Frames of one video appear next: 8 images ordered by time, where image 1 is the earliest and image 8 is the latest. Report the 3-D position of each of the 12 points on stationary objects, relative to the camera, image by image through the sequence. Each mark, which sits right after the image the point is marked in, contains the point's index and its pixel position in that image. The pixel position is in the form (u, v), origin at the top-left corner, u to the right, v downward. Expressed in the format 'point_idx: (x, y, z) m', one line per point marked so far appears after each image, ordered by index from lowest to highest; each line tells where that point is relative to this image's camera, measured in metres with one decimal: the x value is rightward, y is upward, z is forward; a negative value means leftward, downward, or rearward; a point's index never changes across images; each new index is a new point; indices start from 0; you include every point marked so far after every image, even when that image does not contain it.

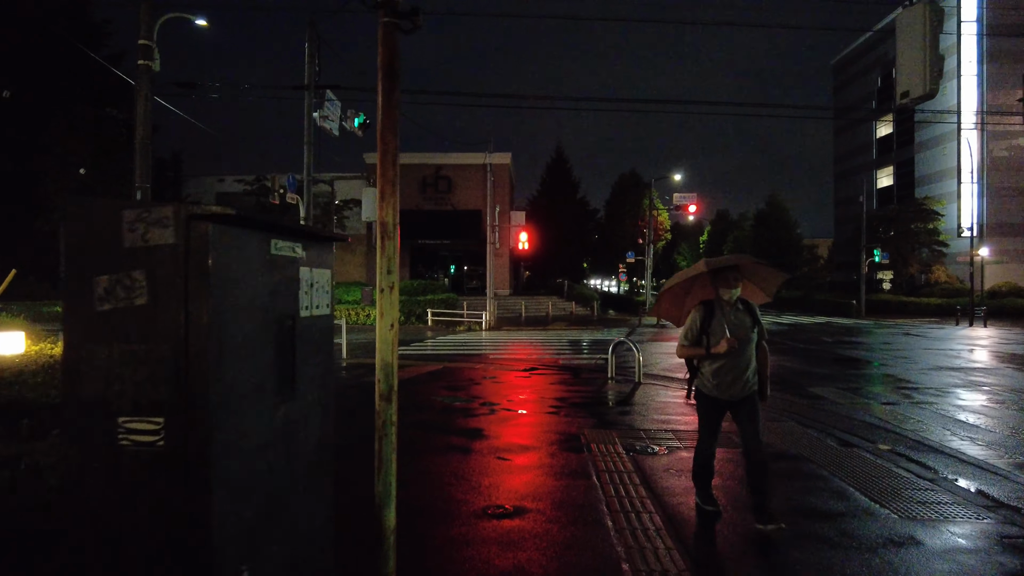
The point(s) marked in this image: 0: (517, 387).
0: (+0.1, -1.8, +11.8) m
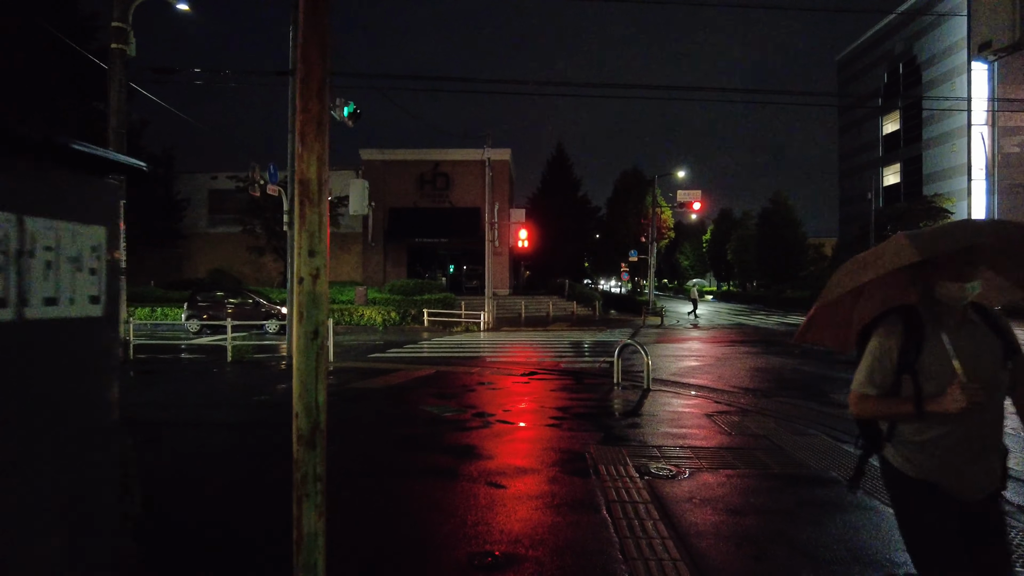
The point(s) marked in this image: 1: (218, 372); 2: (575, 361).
0: (0.0, -1.7, +10.8) m
1: (-6.2, -1.8, +14.4) m
2: (+1.4, -1.8, +15.7) m
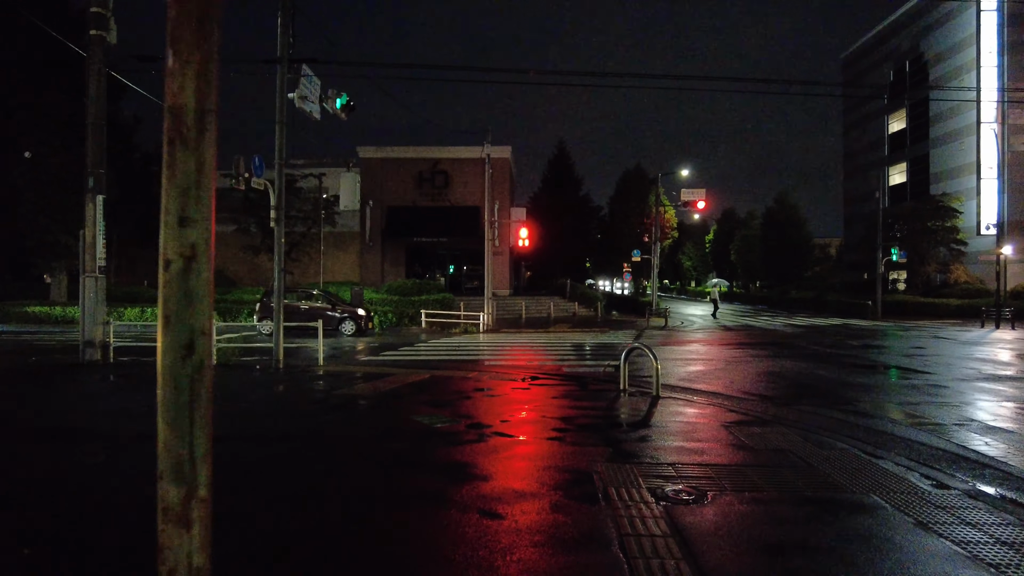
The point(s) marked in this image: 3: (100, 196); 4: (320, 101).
0: (0.0, -1.7, +10.0) m
1: (-6.2, -1.7, +13.6) m
2: (+1.4, -1.8, +14.9) m
3: (-8.9, +2.0, +14.3) m
4: (-4.9, +4.8, +17.0) m
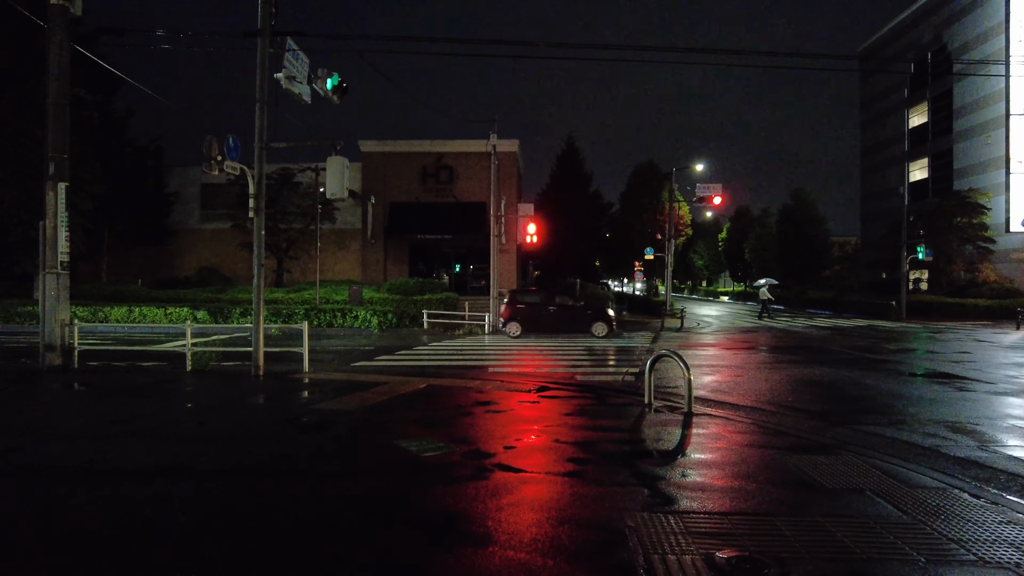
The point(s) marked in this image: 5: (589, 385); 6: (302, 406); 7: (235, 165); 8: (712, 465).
0: (+0.1, -1.7, +8.5) m
1: (-6.1, -1.7, +12.2) m
2: (+1.5, -1.7, +13.4) m
3: (-8.7, +2.0, +12.9) m
4: (-4.7, +4.8, +15.5) m
5: (+1.3, -1.7, +11.5) m
6: (-3.0, -1.7, +9.4) m
7: (-4.7, +2.1, +11.3) m
8: (+2.0, -1.7, +6.6) m
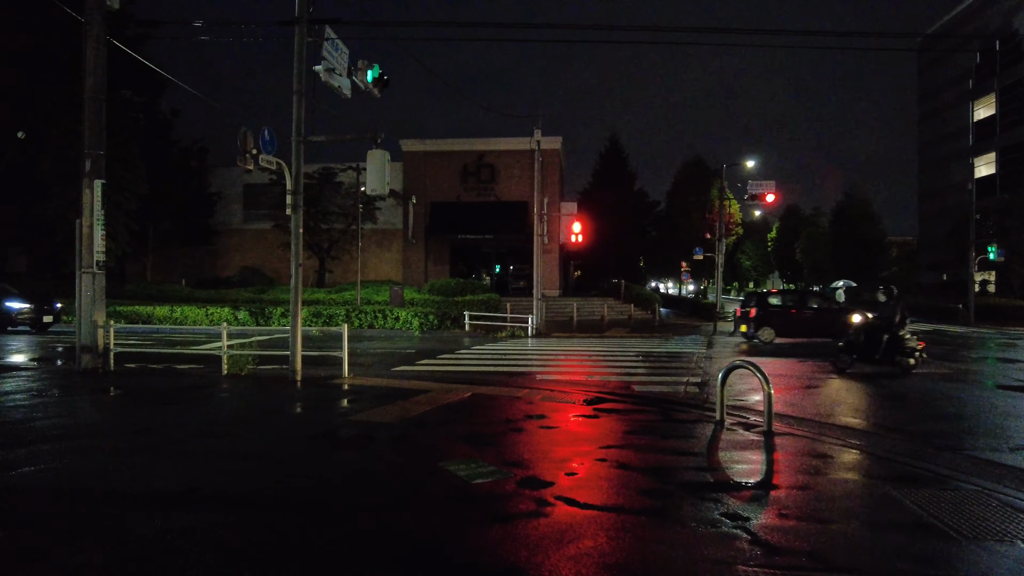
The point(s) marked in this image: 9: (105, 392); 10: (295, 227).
0: (+0.8, -1.7, +7.6) m
1: (-5.2, -1.7, +11.7) m
2: (+2.4, -1.8, +12.4) m
3: (-7.8, +2.0, +12.5) m
4: (-3.6, +4.8, +14.9) m
5: (+2.2, -1.7, +10.5) m
6: (-2.3, -1.7, +8.7) m
7: (-3.9, +2.1, +10.7) m
8: (+2.5, -1.8, +5.6) m
9: (-6.8, -1.7, +11.0) m
10: (-3.9, +1.1, +11.9) m
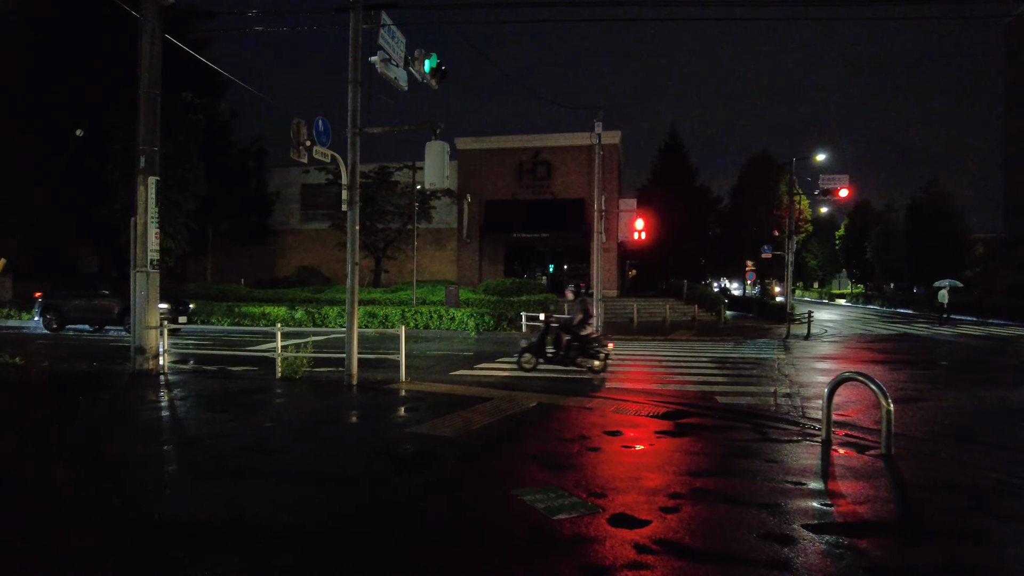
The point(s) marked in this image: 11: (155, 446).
0: (+1.5, -1.7, +6.7) m
1: (-4.1, -1.7, +11.2) m
2: (+3.6, -1.8, +11.3) m
3: (-6.6, +2.0, +12.2) m
4: (-2.3, +4.8, +14.3) m
5: (+3.2, -1.7, +9.5) m
6: (-1.4, -1.7, +8.0) m
7: (-2.8, +2.1, +10.1) m
8: (+3.1, -1.8, +4.5) m
9: (-5.7, -1.7, +10.7) m
10: (-2.8, +1.1, +11.3) m
11: (-4.1, -1.8, +7.6) m
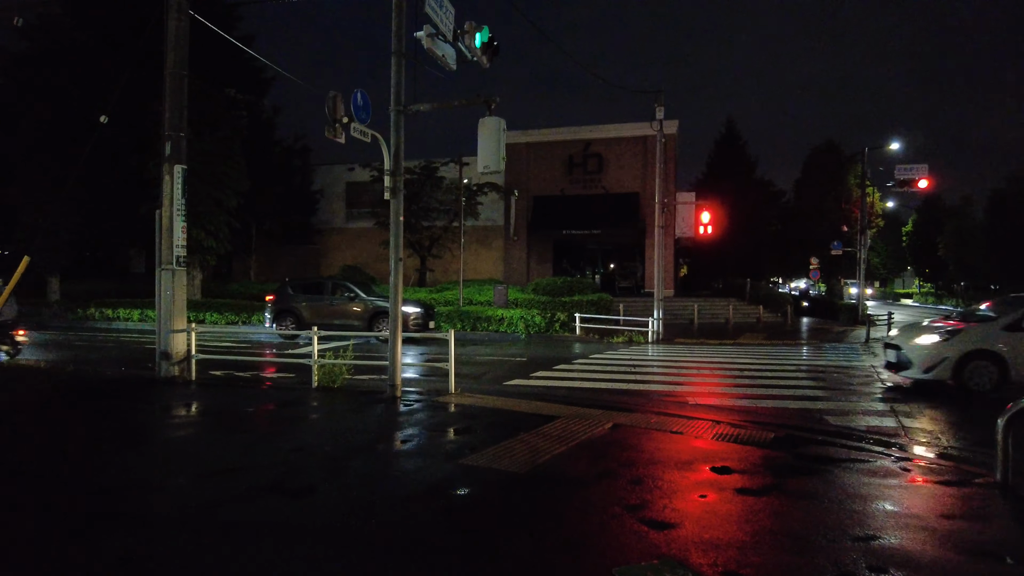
0: (+2.2, -1.7, +5.1) m
1: (-3.1, -1.7, +9.9) m
2: (+4.5, -1.7, +9.6) m
3: (-5.6, +2.0, +11.1) m
4: (-1.1, +4.8, +12.9) m
5: (+4.0, -1.7, +7.8) m
6: (-0.6, -1.7, +6.6) m
7: (-1.9, +2.1, +8.8) m
8: (+3.7, -1.8, +2.8) m
9: (-4.7, -1.7, +9.5) m
10: (-1.8, +1.1, +10.0) m
11: (-3.4, -1.8, +6.3) m
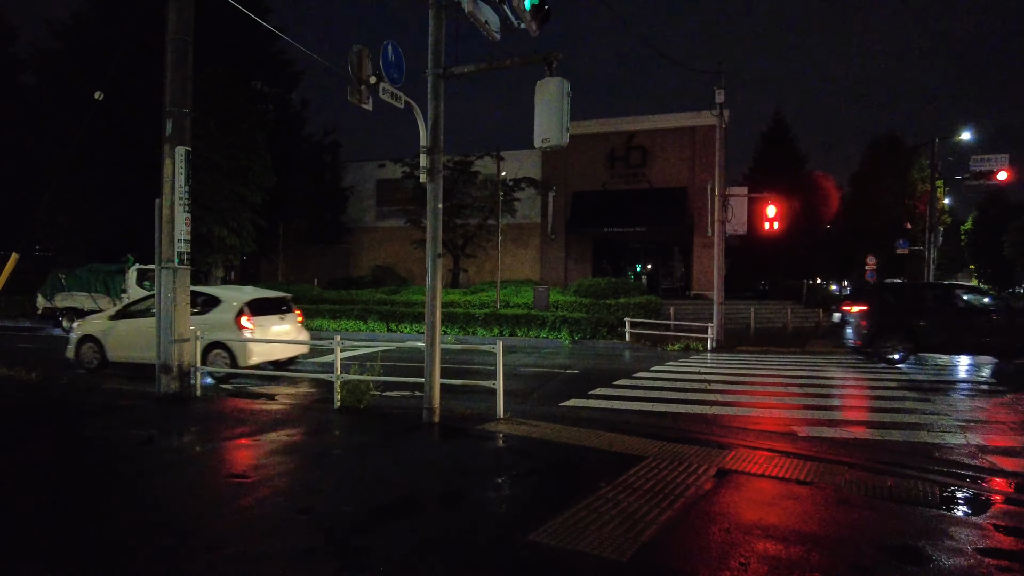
0: (+2.8, -1.7, +3.1) m
1: (-2.4, -1.7, +8.2) m
2: (+5.3, -1.8, +7.5) m
3: (-4.7, +2.0, +9.5) m
4: (-0.2, +4.8, +11.1) m
5: (+4.7, -1.8, +5.7) m
6: (0.0, -1.7, +4.8) m
7: (-1.2, +2.0, +7.0) m
8: (+4.1, -1.8, +0.8) m
9: (-4.0, -1.7, +7.9) m
10: (-1.0, +1.1, +8.2) m
11: (-2.8, -1.8, +4.6) m
